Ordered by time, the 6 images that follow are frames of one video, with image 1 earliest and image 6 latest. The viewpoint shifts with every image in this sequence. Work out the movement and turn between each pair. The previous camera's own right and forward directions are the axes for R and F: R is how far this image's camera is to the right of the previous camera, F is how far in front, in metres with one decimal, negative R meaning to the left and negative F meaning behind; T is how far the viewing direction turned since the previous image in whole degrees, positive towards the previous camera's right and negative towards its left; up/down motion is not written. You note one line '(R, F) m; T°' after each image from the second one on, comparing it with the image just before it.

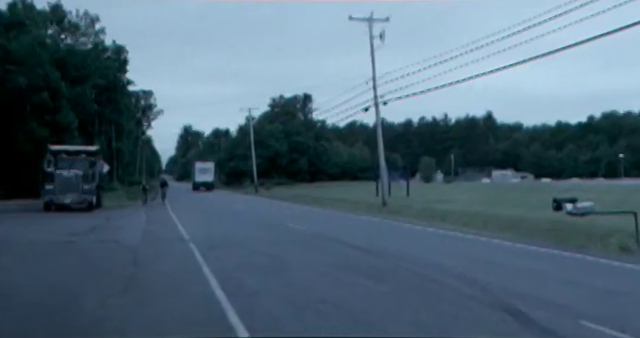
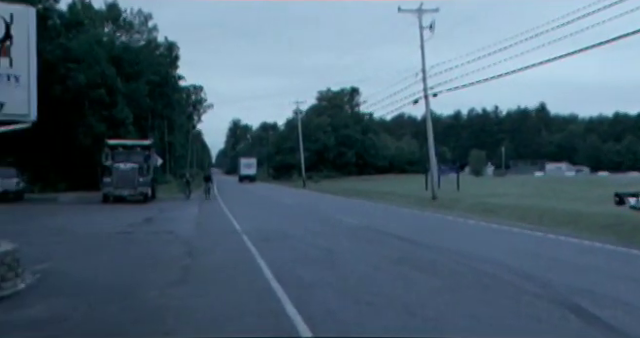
(-0.2, 0.0) m; -5°
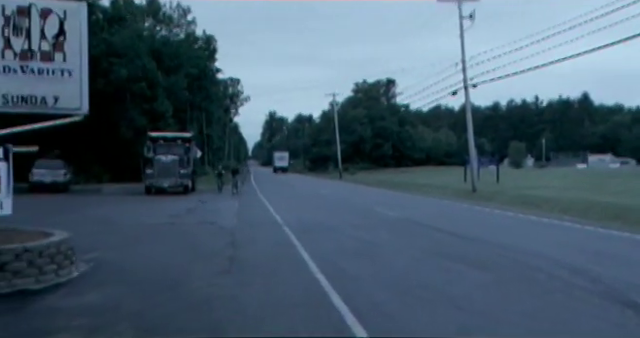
(-0.2, 0.0) m; -4°
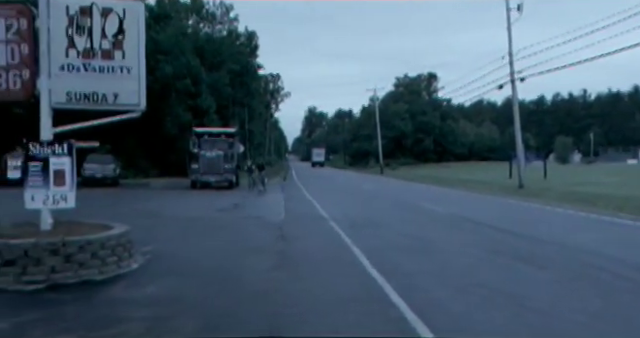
(-0.4, 0.0) m; -4°
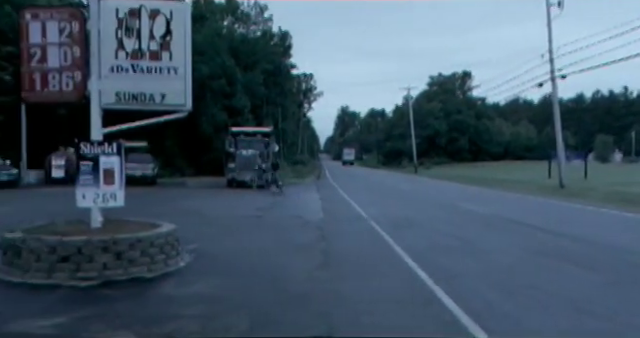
(-0.4, 0.0) m; -3°
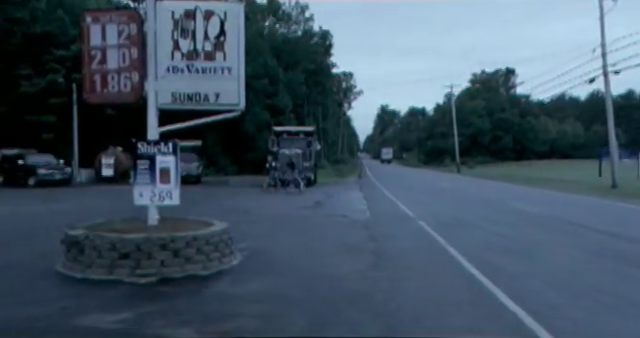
(-0.4, 0.0) m; -4°
